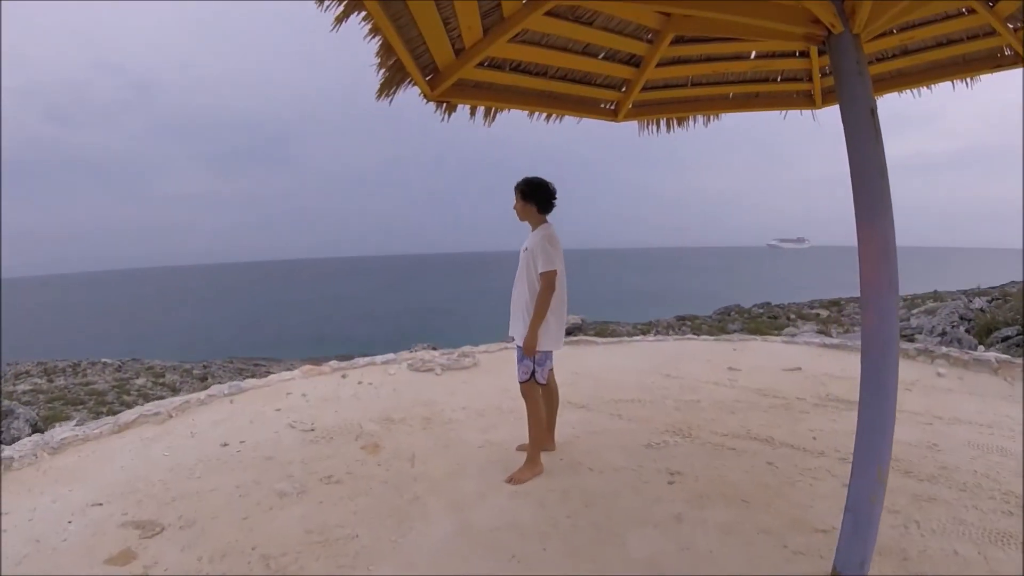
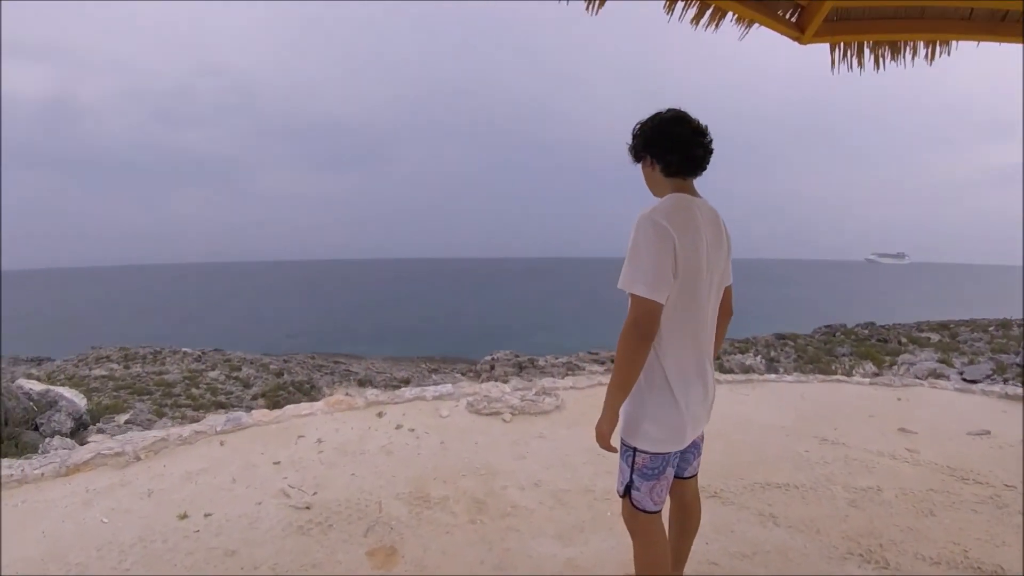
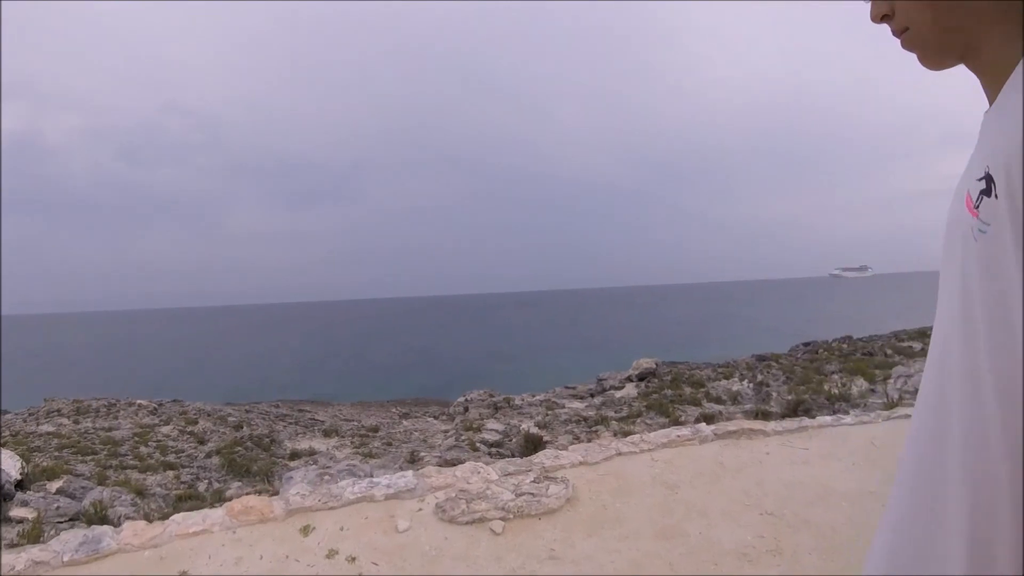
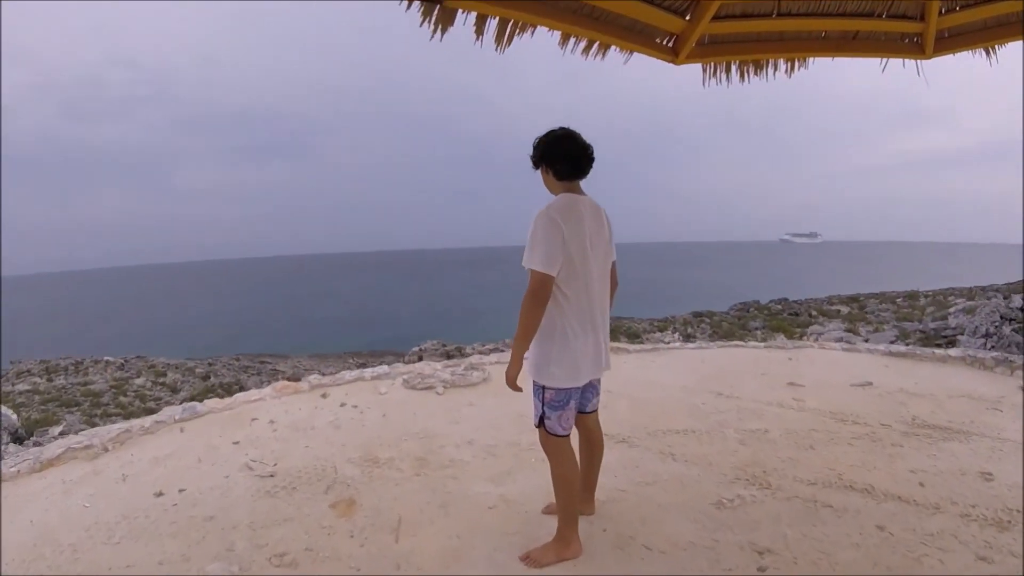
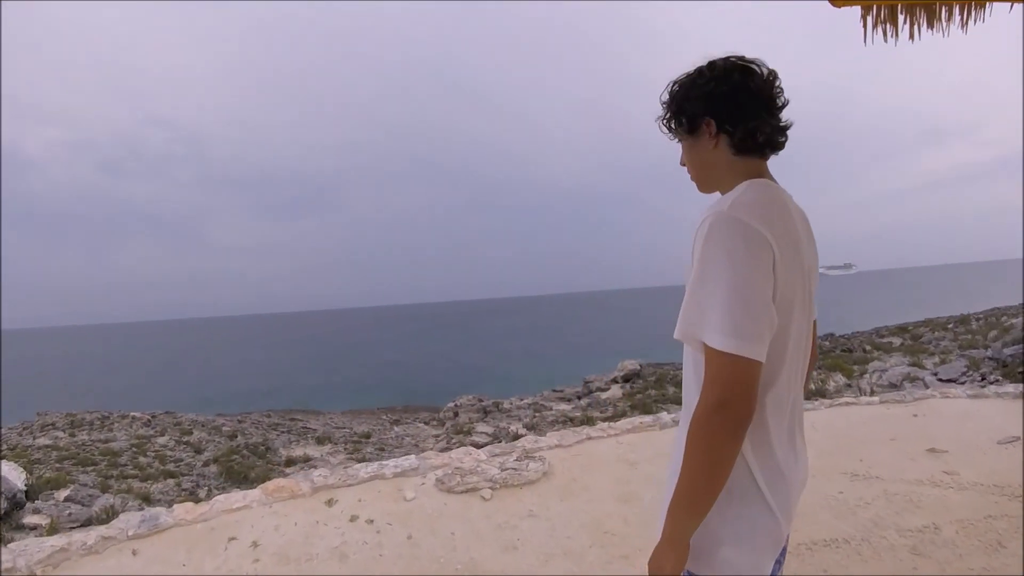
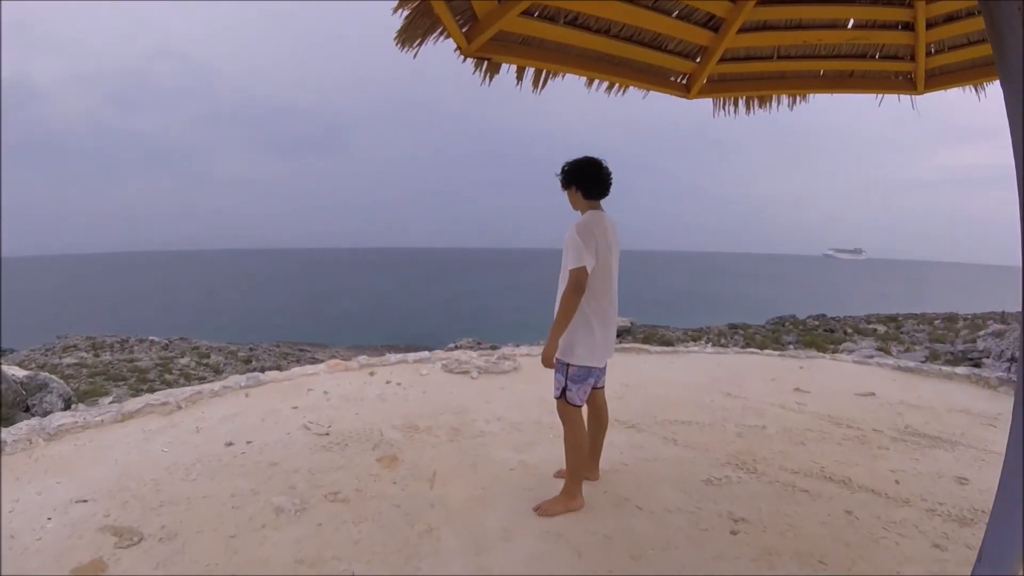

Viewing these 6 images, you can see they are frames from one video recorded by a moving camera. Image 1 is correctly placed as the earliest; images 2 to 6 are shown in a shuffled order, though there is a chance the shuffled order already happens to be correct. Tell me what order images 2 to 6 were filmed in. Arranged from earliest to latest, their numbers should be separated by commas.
6, 4, 2, 5, 3
